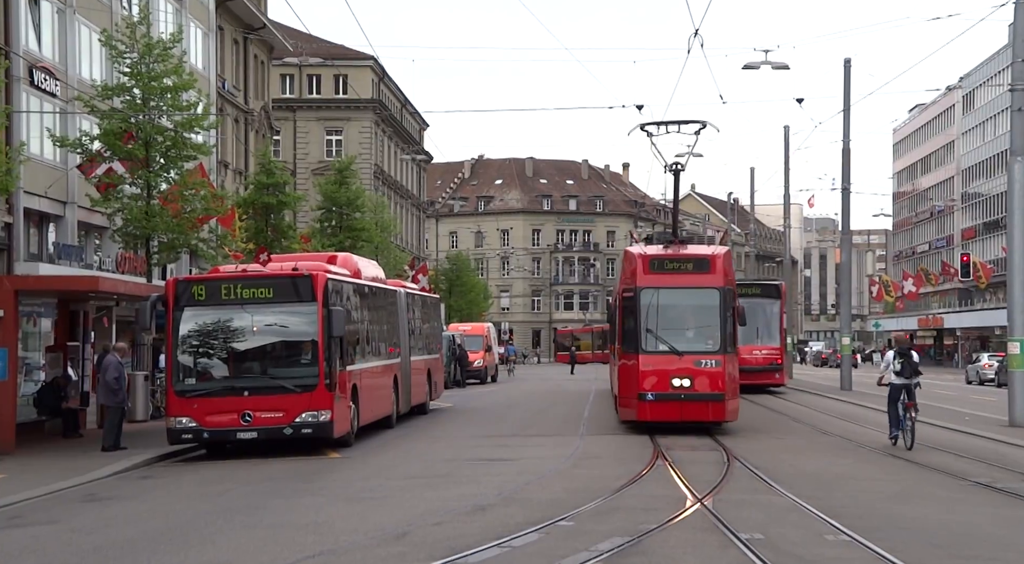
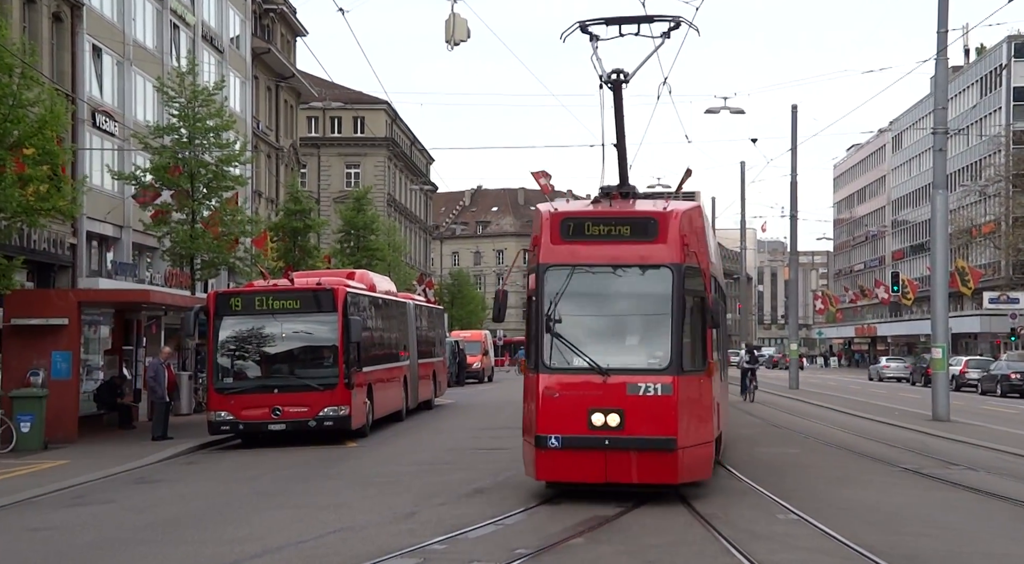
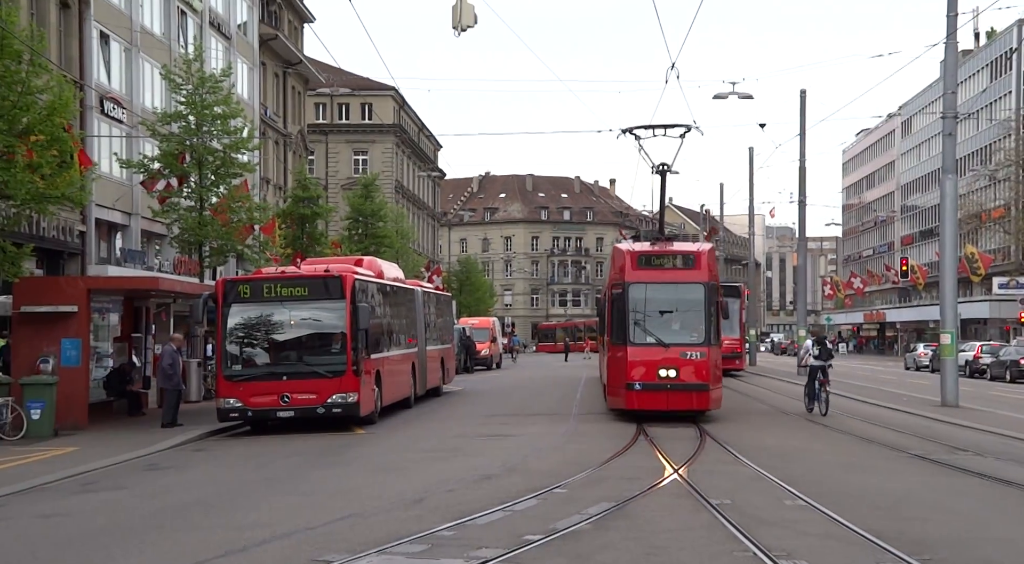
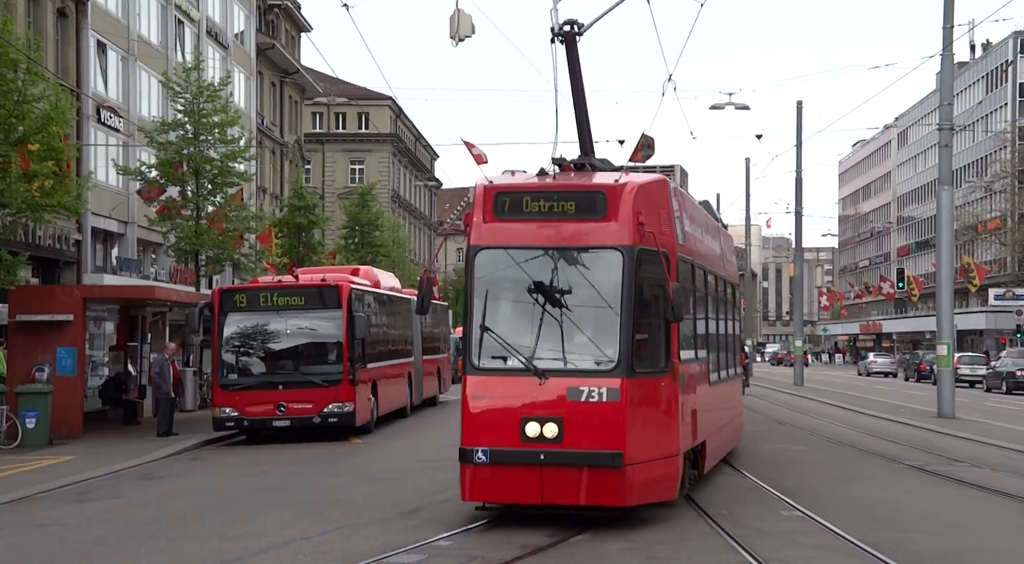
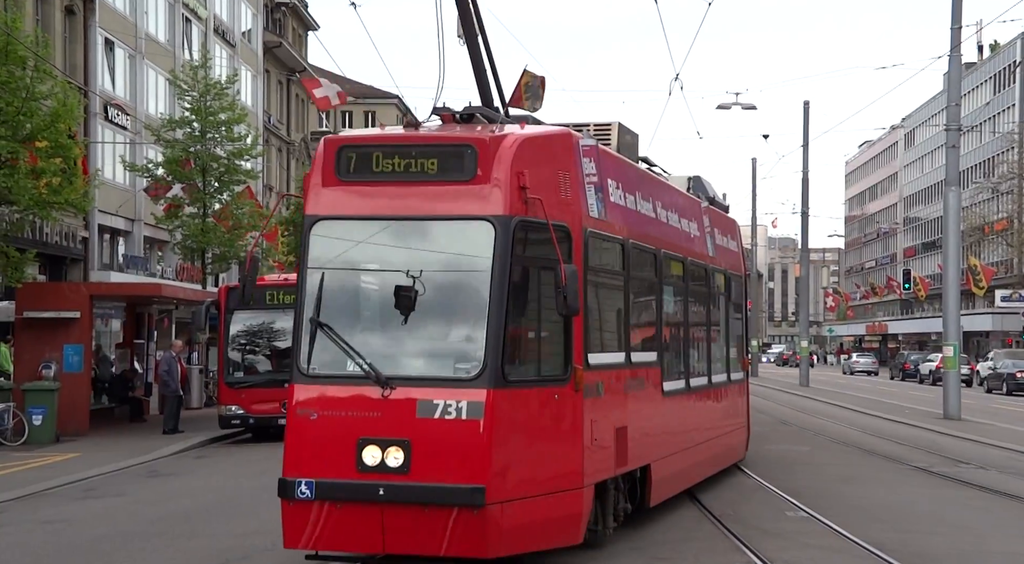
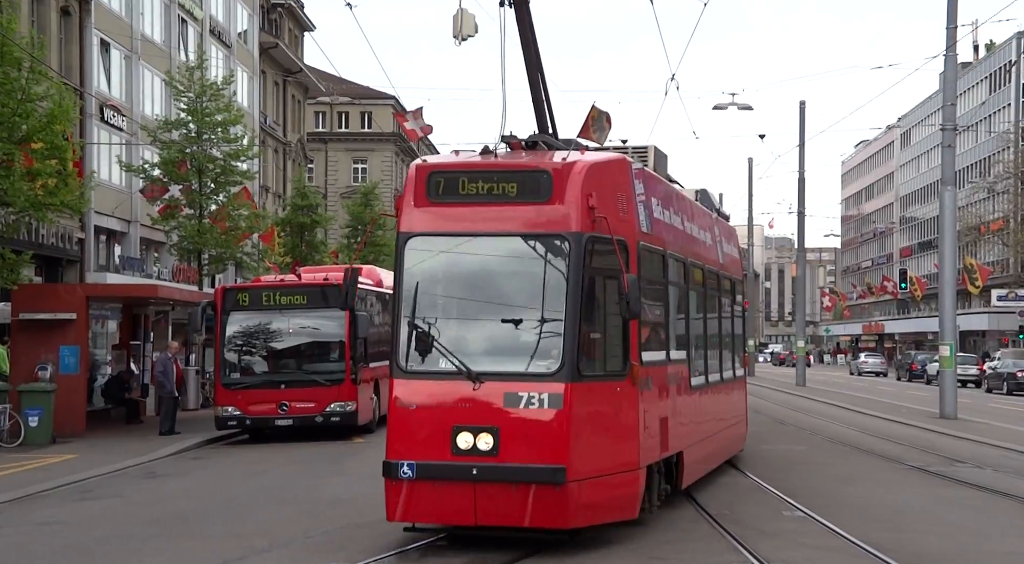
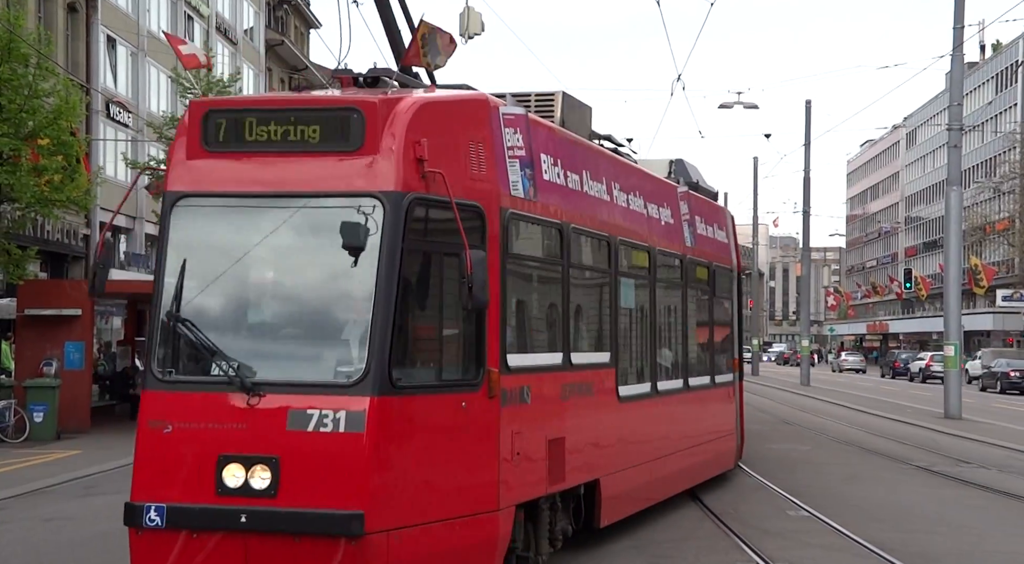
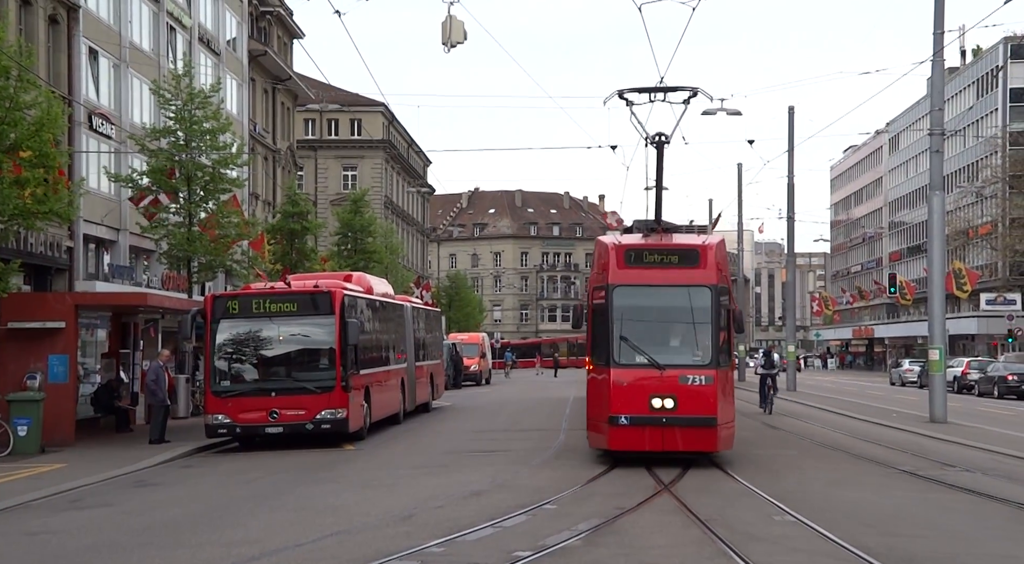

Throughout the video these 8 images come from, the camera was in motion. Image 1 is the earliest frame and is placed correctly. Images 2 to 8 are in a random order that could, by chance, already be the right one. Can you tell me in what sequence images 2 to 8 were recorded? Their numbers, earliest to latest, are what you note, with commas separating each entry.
3, 8, 2, 4, 6, 5, 7
